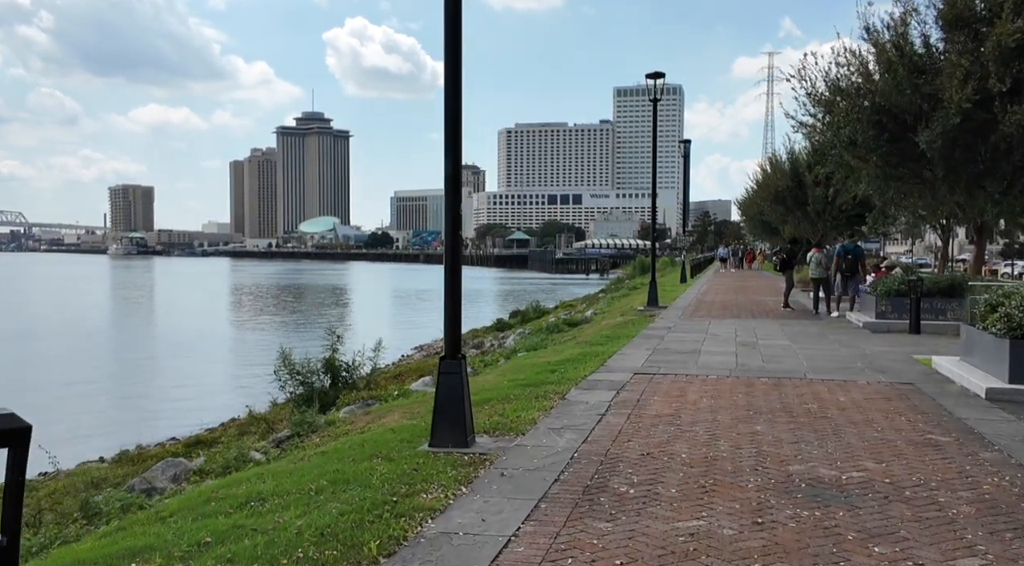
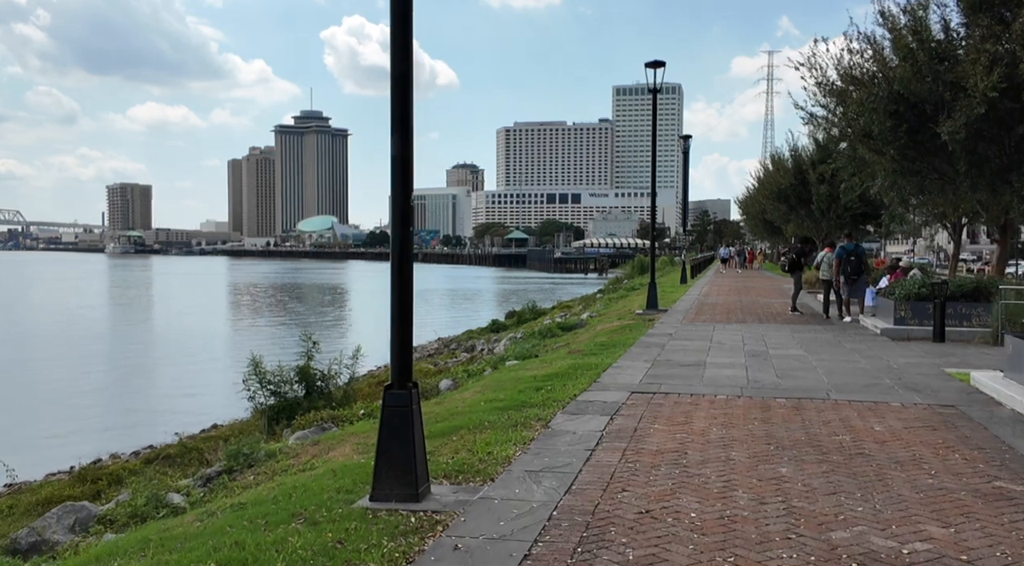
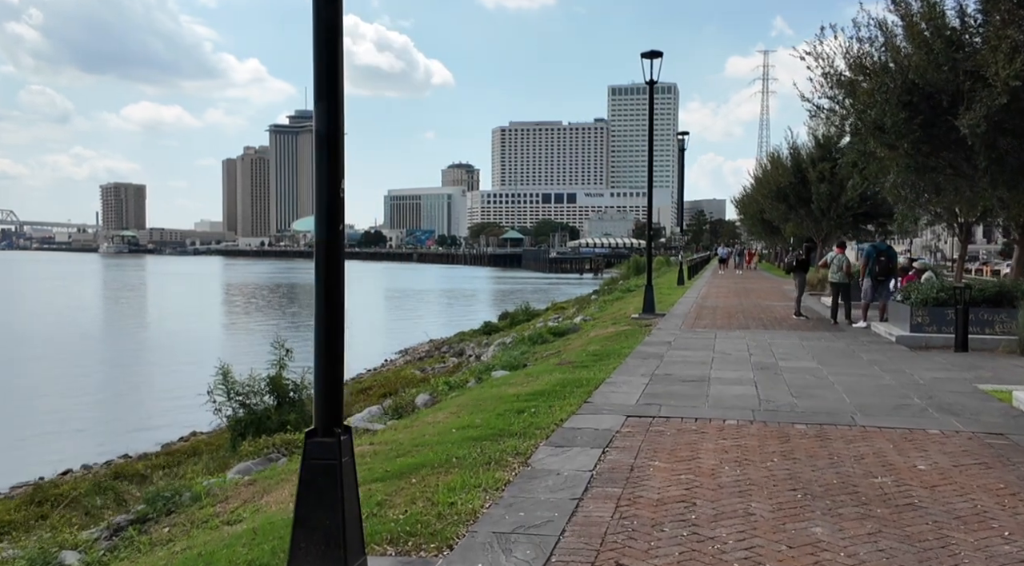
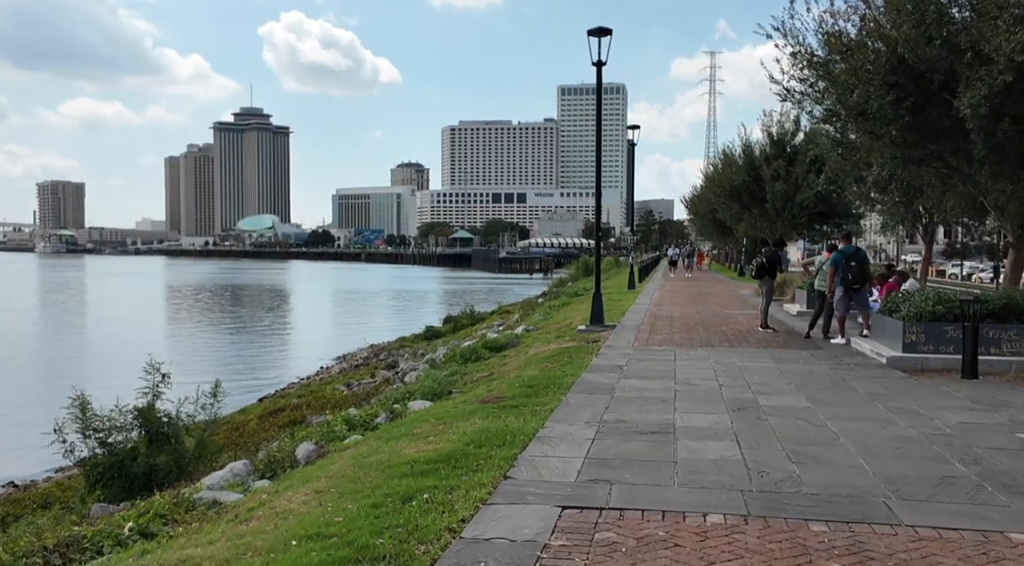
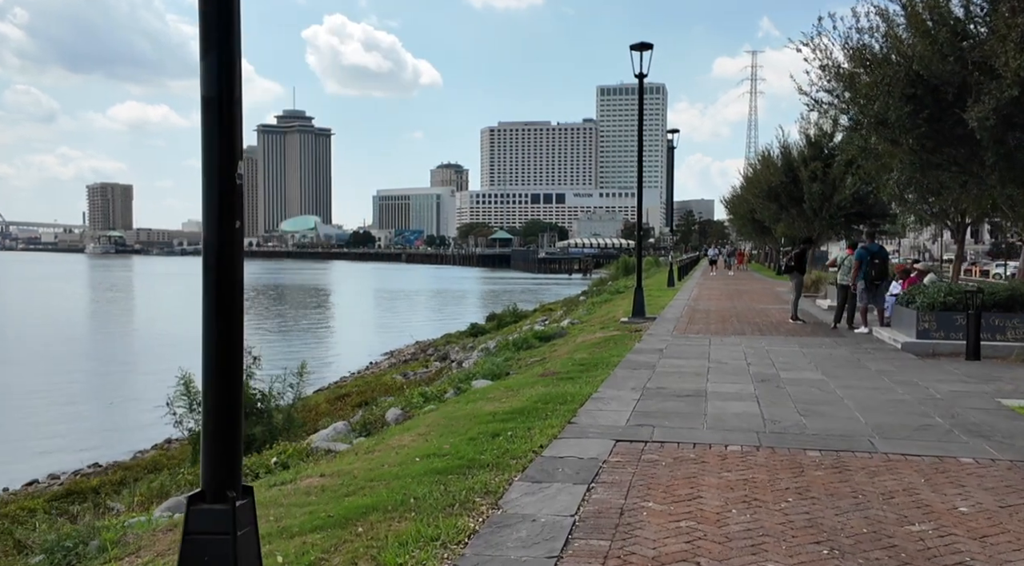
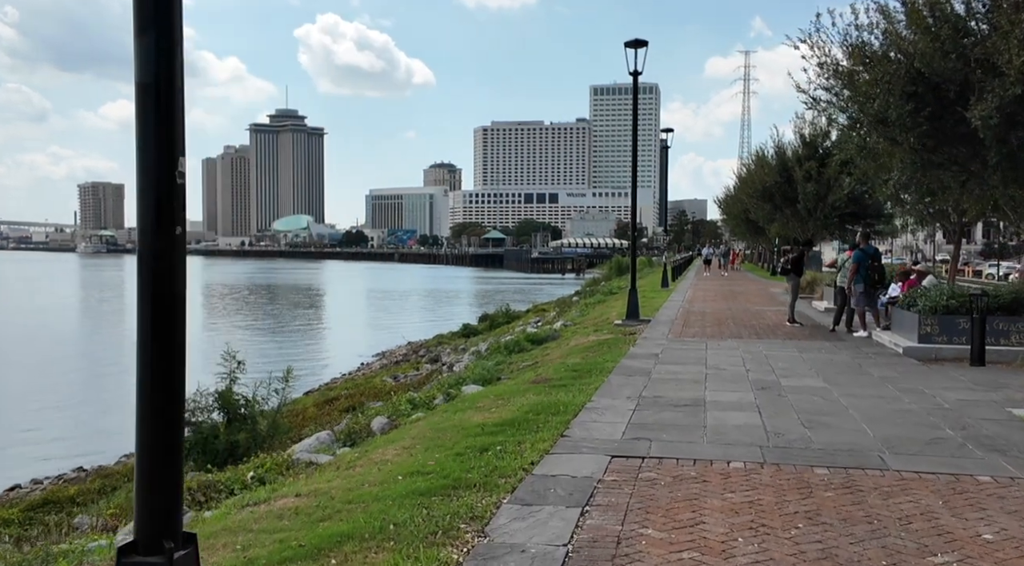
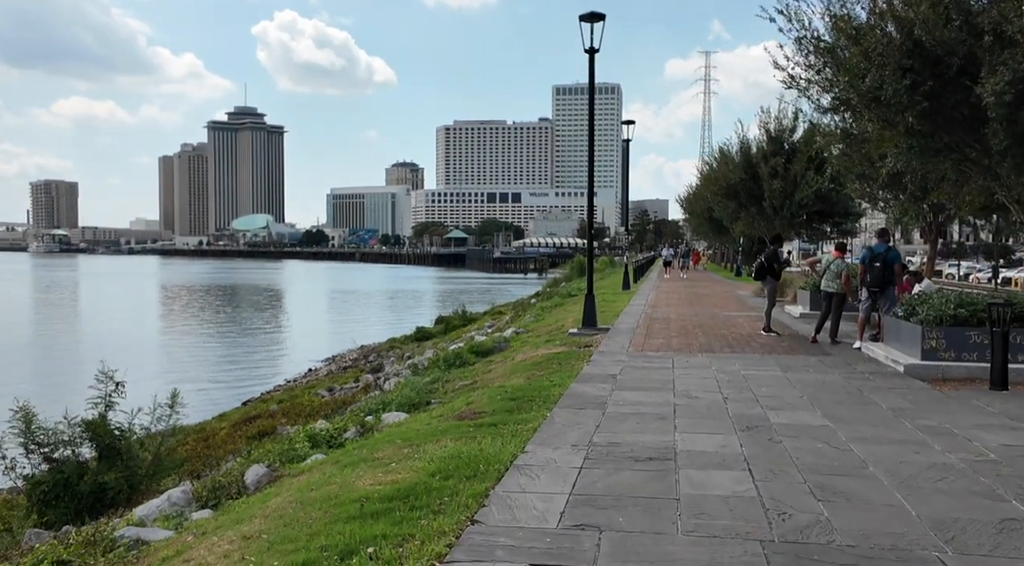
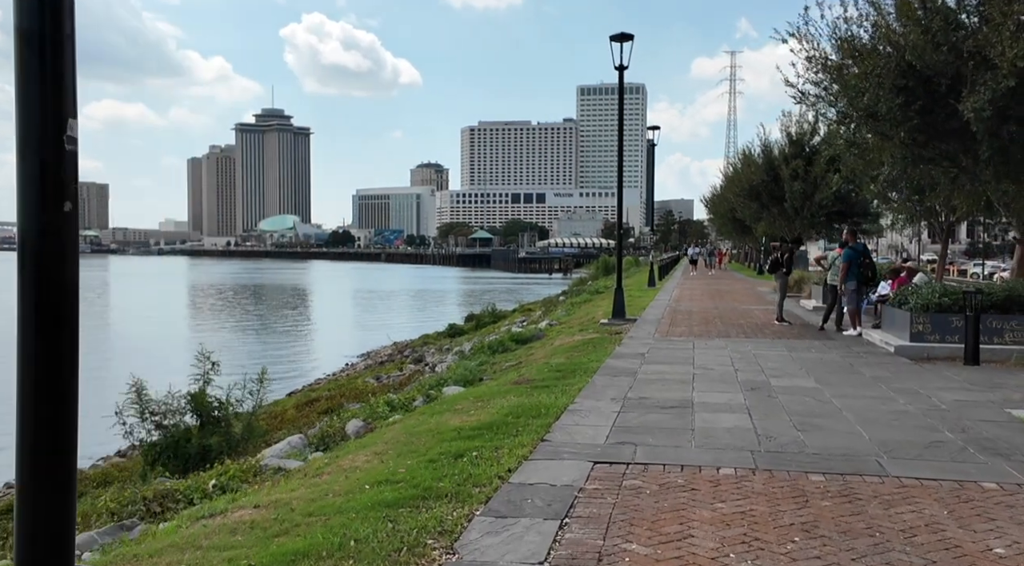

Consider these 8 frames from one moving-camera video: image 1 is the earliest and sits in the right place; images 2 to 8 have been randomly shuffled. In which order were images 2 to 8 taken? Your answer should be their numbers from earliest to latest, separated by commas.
2, 3, 5, 6, 8, 4, 7
